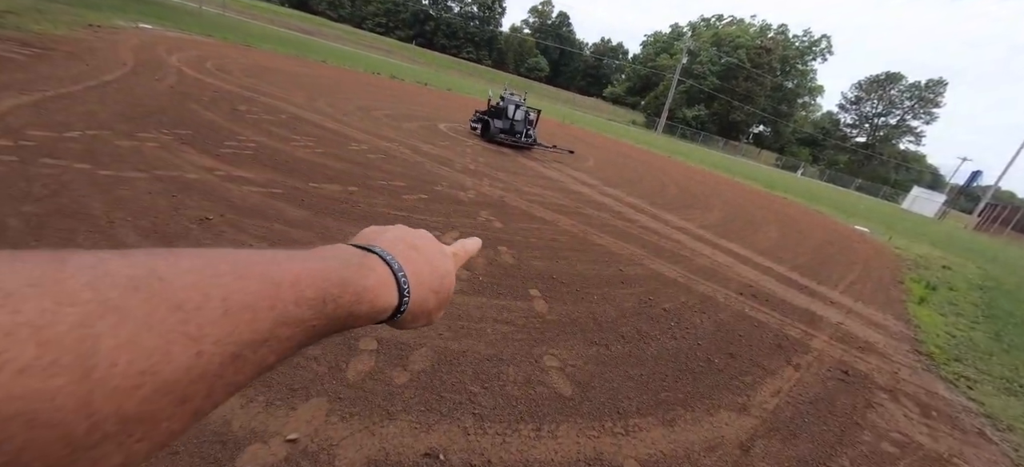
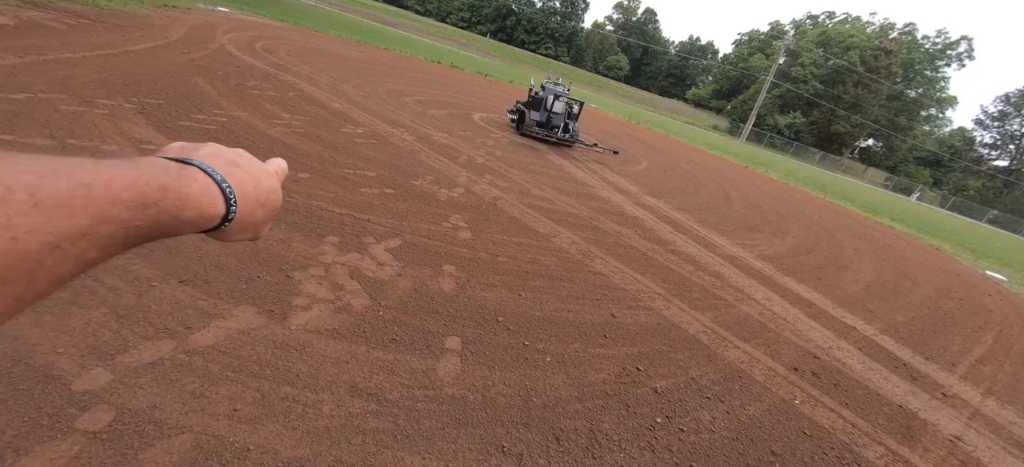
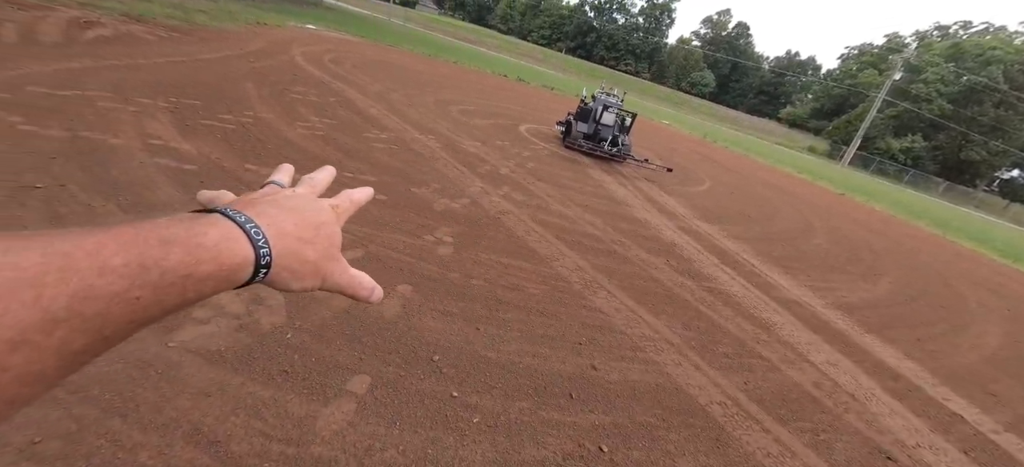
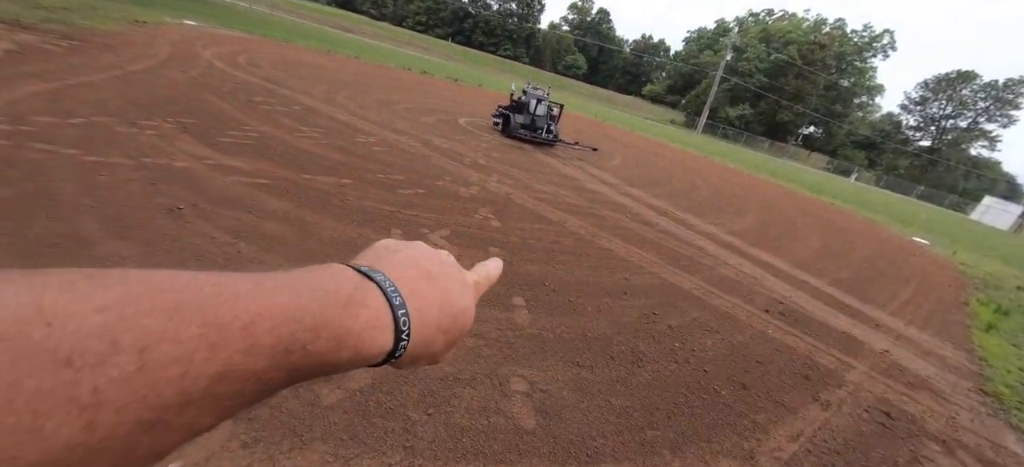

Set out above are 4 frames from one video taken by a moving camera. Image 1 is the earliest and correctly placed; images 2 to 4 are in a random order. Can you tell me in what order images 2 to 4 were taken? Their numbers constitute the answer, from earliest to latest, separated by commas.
4, 2, 3
